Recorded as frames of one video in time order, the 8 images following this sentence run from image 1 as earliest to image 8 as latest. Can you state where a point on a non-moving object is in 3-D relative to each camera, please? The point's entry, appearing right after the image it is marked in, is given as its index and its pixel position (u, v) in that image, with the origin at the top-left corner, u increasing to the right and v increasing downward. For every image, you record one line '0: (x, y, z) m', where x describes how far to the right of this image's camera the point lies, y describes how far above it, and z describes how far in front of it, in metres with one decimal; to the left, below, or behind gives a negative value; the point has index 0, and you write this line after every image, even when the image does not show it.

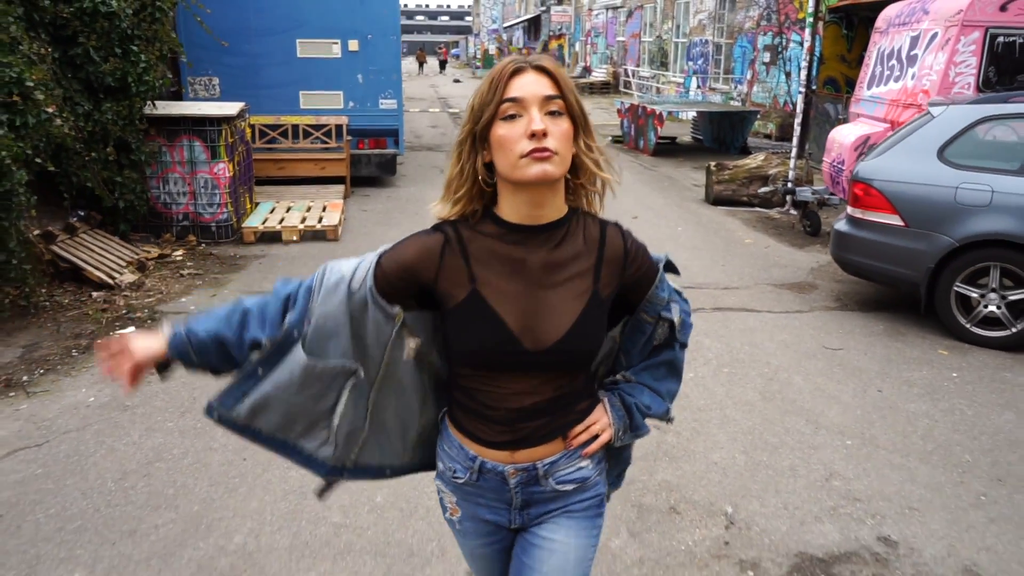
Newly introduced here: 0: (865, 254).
0: (+2.7, +0.3, +6.3) m
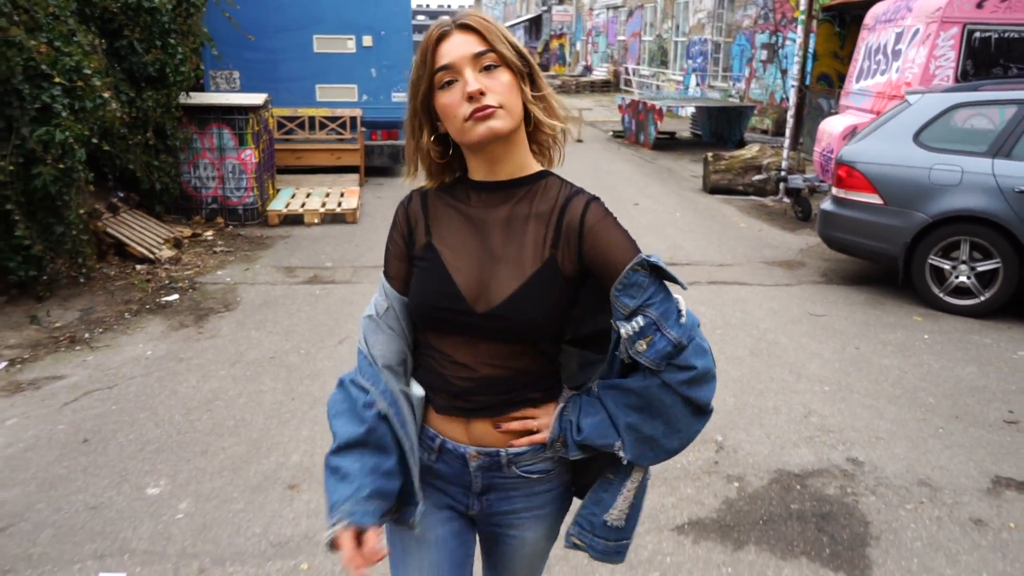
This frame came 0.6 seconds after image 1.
0: (+2.7, +0.5, +6.8) m
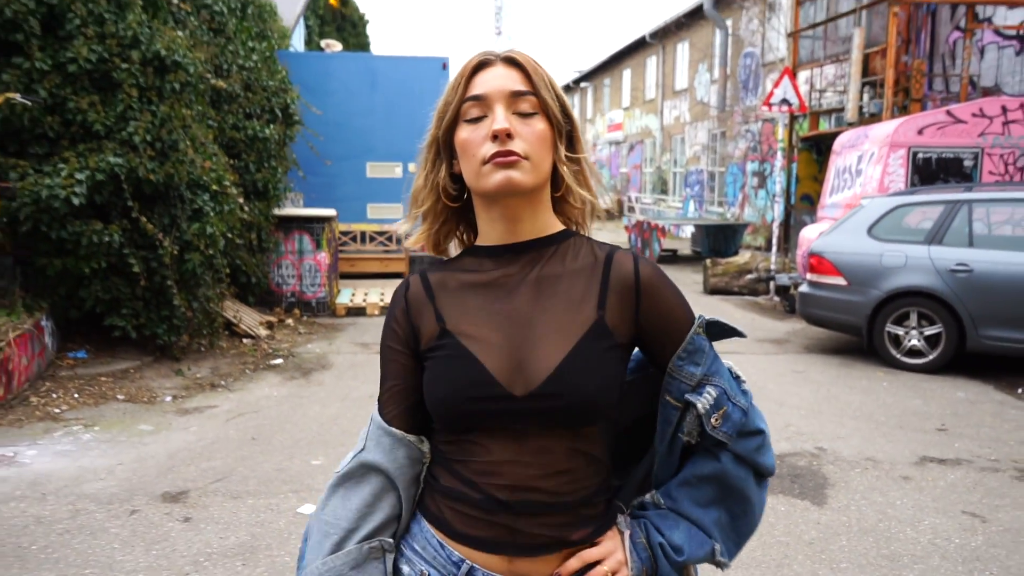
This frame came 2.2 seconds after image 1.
0: (+3.1, -0.2, +8.4) m
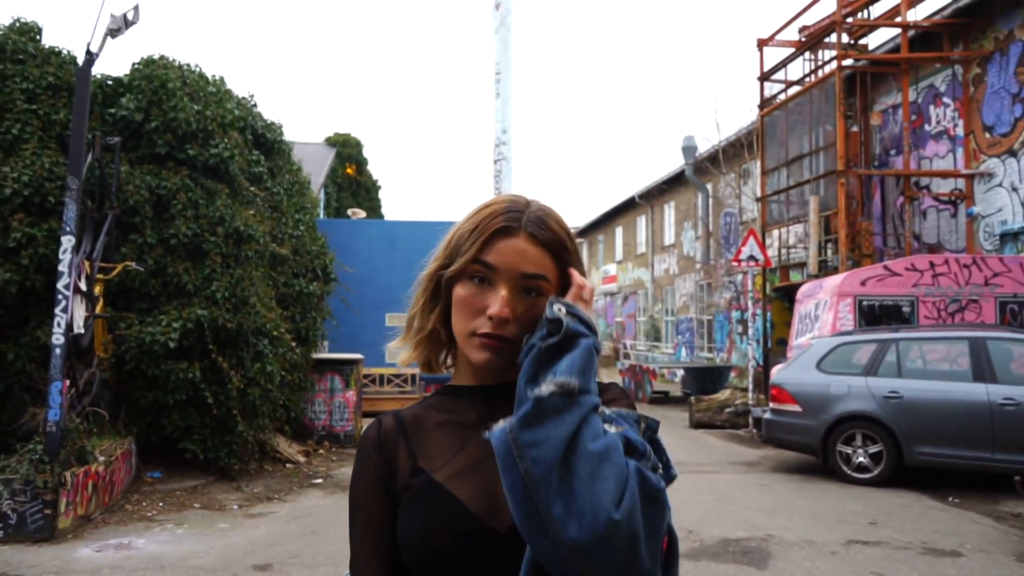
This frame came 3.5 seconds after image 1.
0: (+3.2, -1.7, +9.8) m
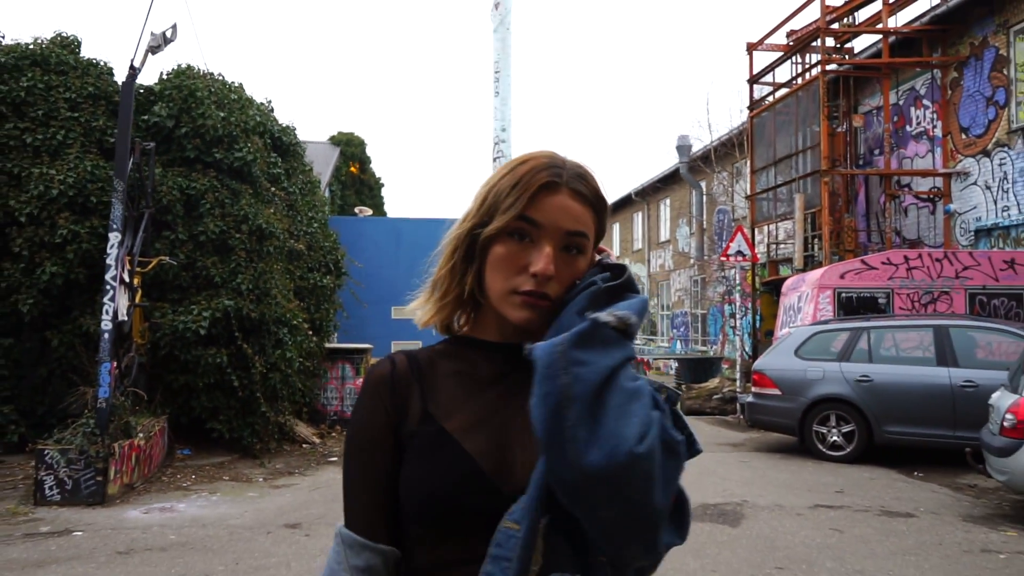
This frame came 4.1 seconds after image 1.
0: (+3.2, -1.6, +10.6) m
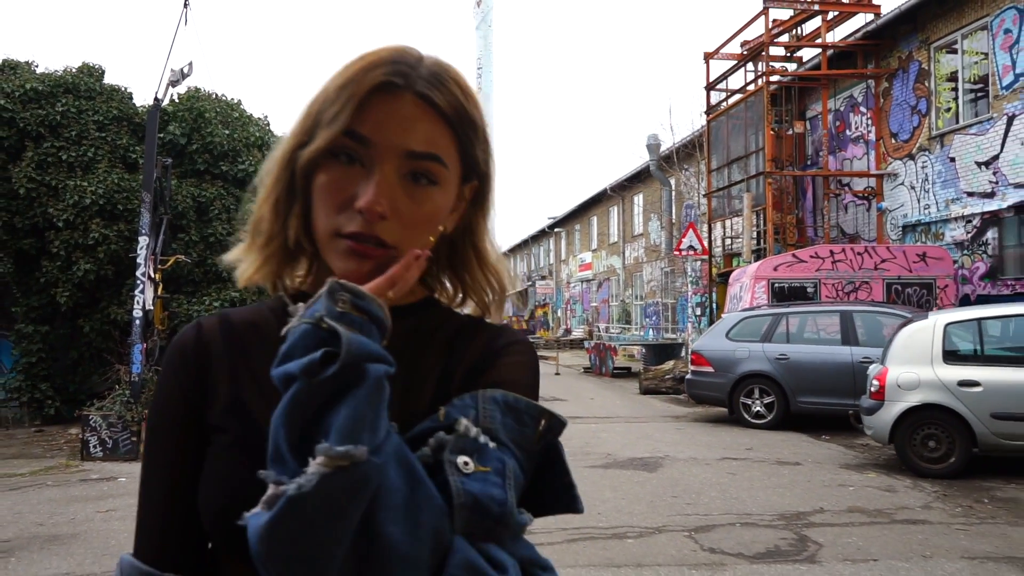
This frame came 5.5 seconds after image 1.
0: (+2.7, -1.4, +12.2) m
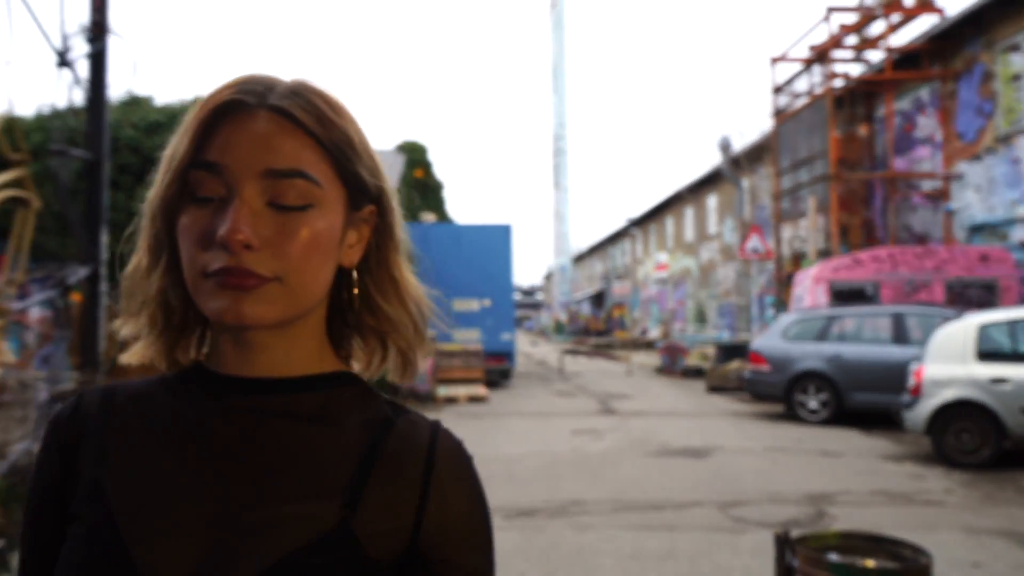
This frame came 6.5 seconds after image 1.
0: (+3.8, -1.5, +12.8) m
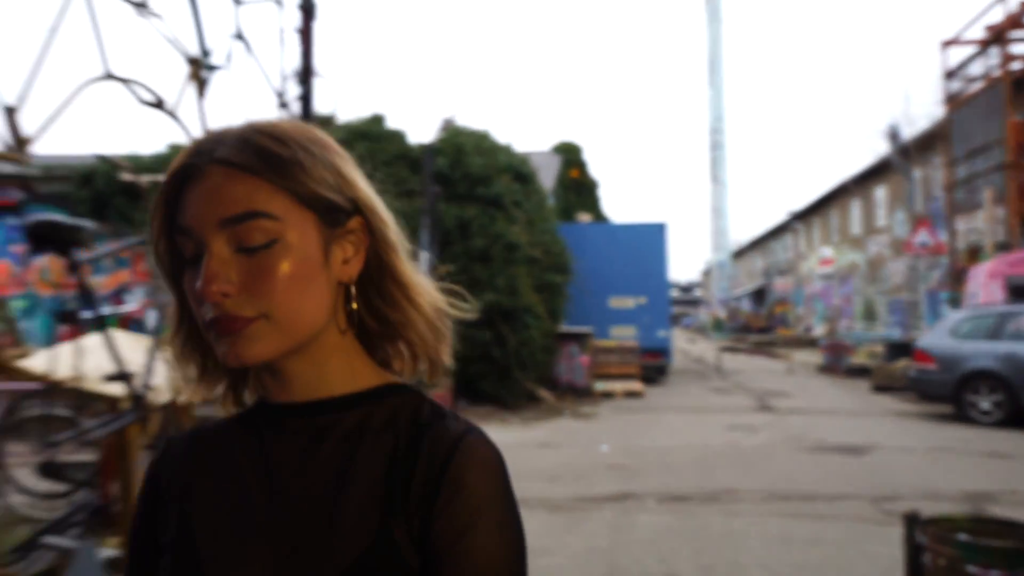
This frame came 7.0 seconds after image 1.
0: (+6.1, -1.4, +12.5) m
